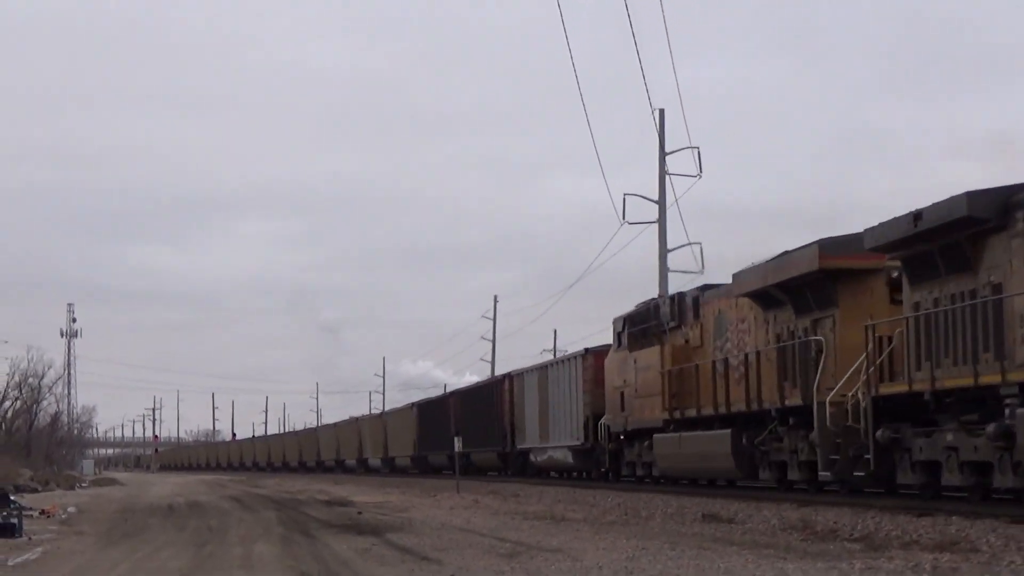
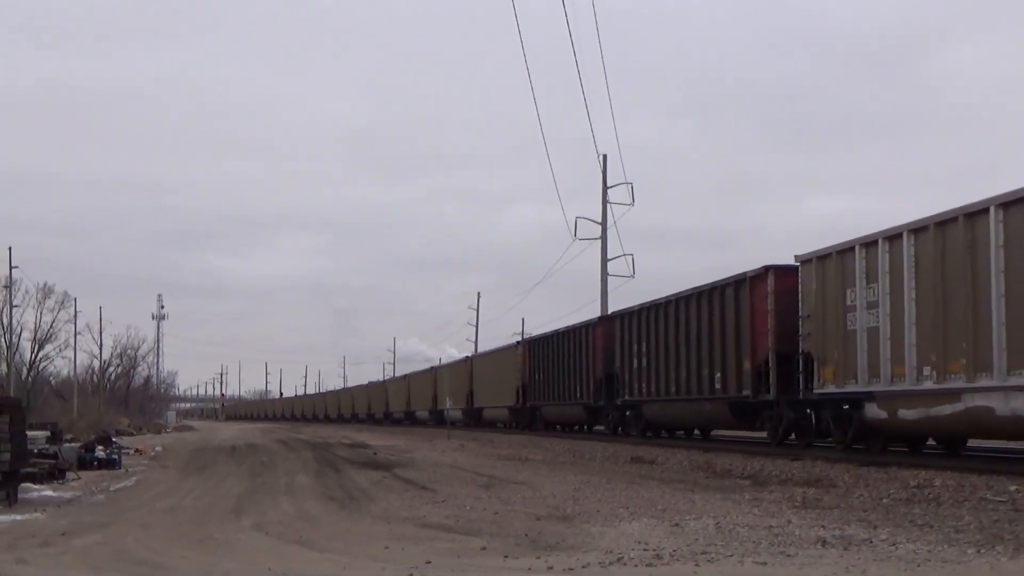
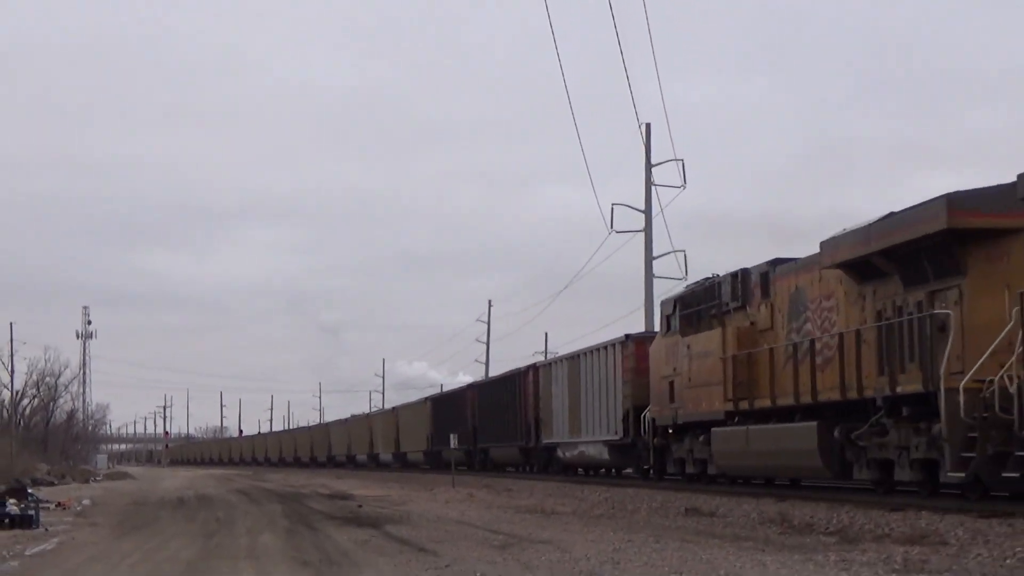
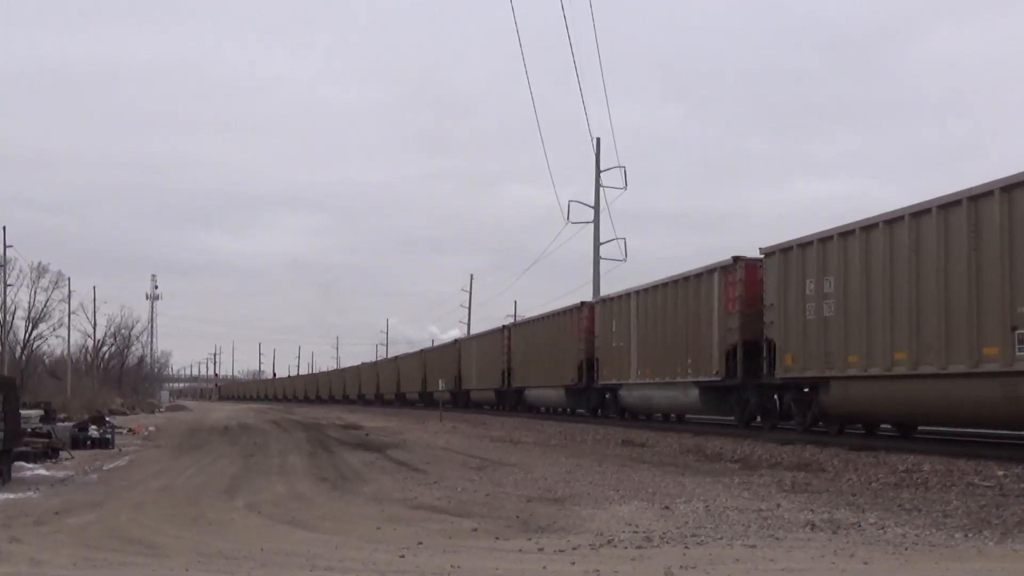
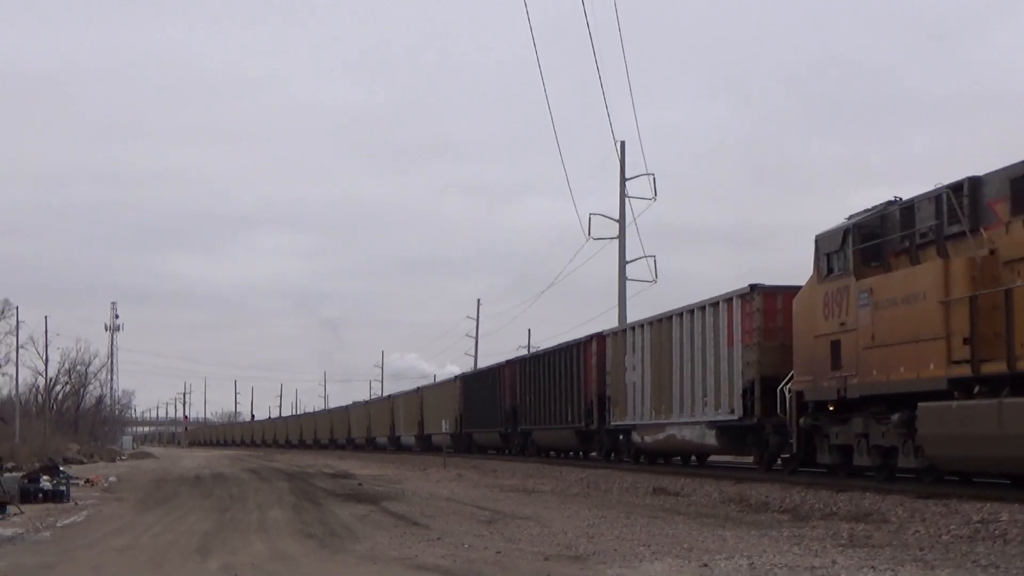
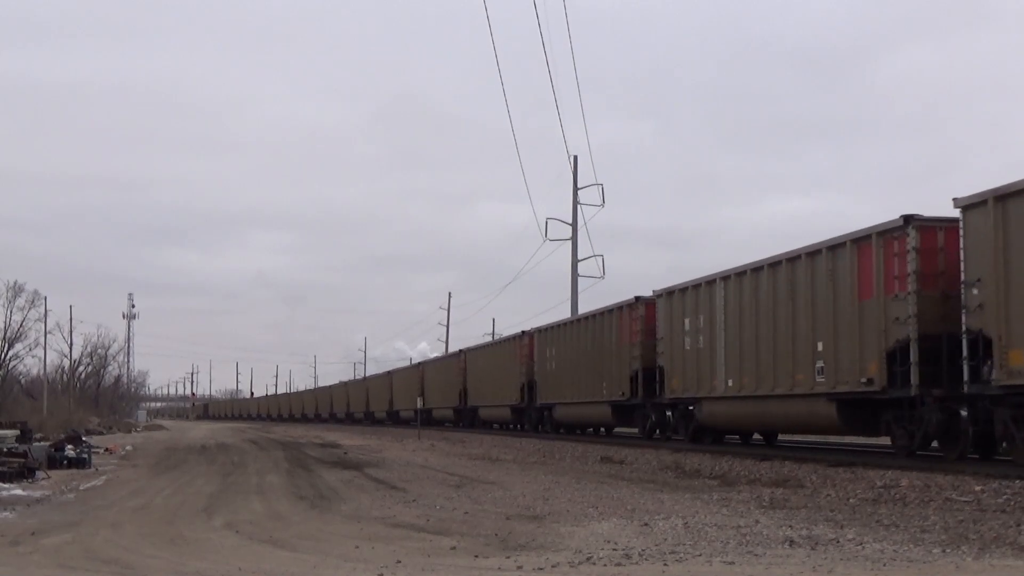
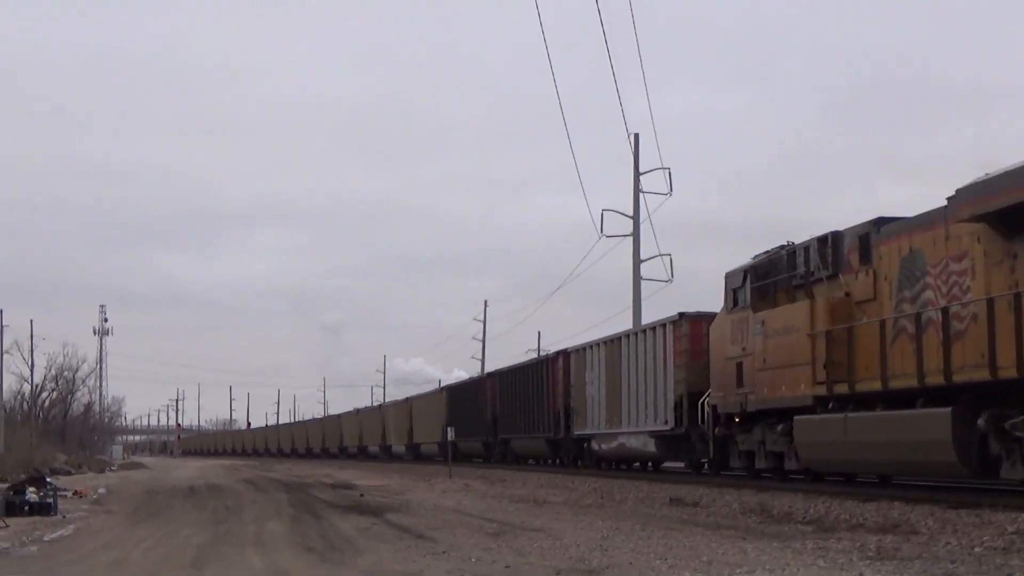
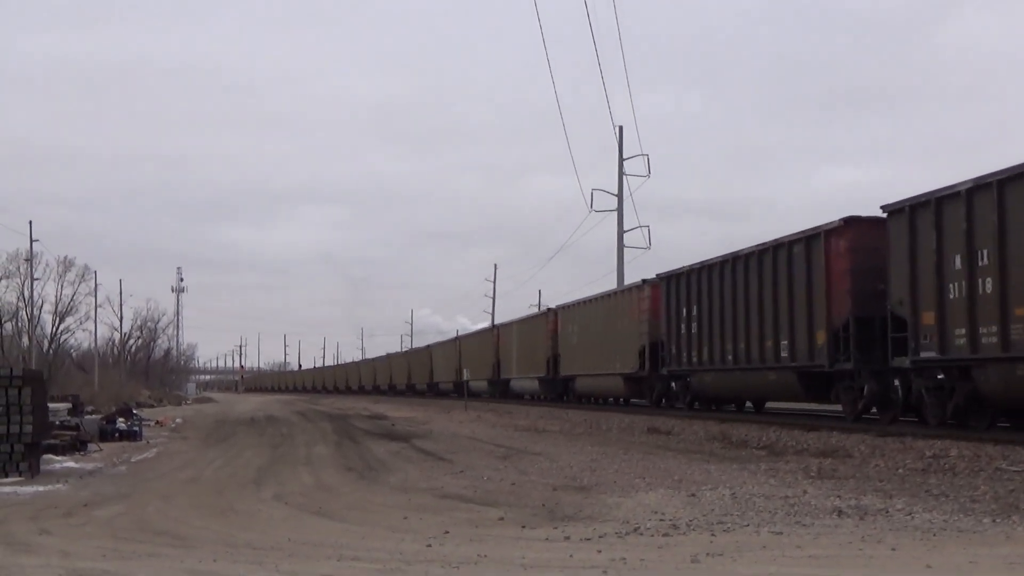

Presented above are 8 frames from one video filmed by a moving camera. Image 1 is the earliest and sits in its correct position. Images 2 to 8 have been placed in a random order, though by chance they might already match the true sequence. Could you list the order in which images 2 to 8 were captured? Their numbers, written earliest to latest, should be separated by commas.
3, 7, 5, 2, 8, 4, 6
